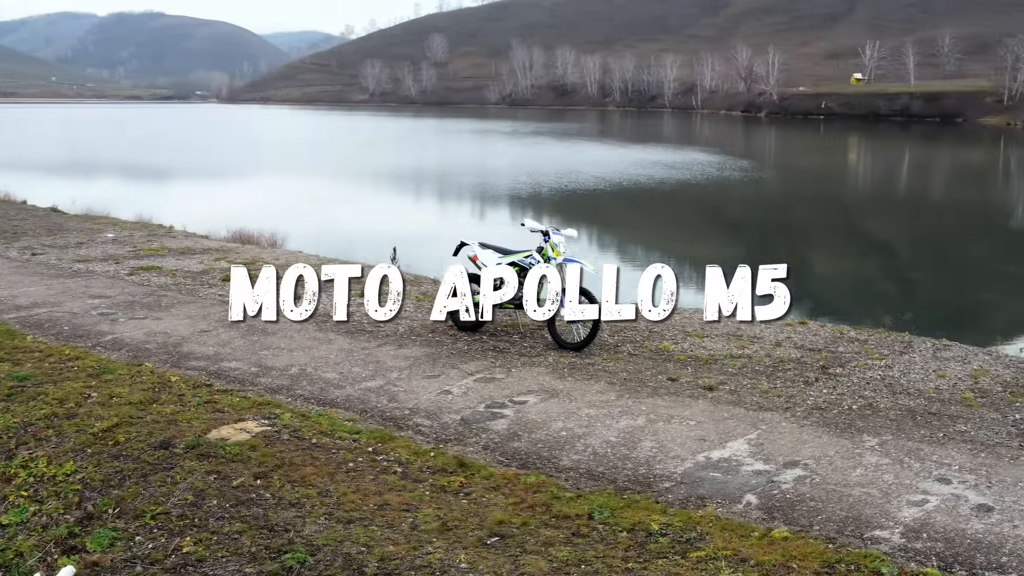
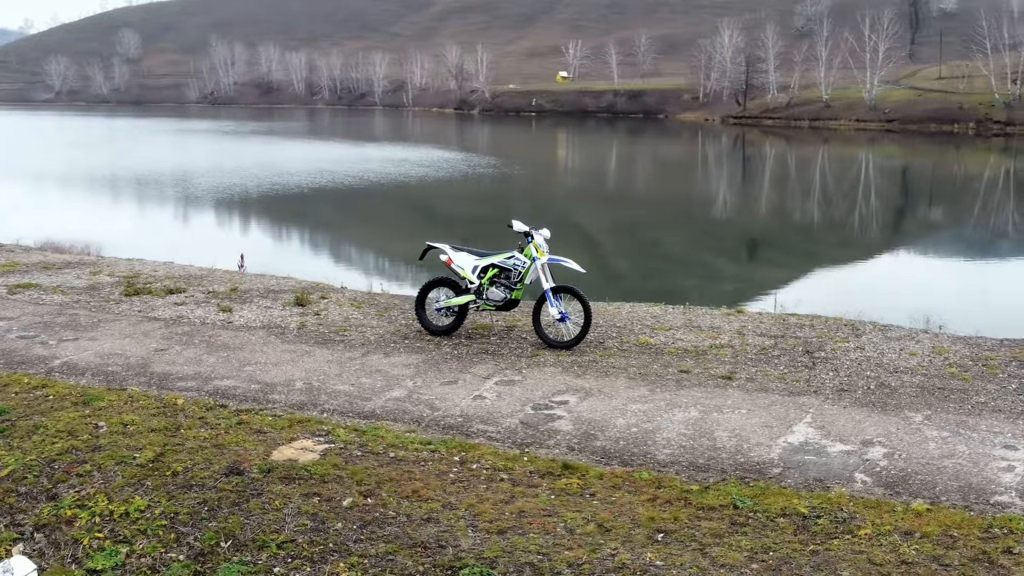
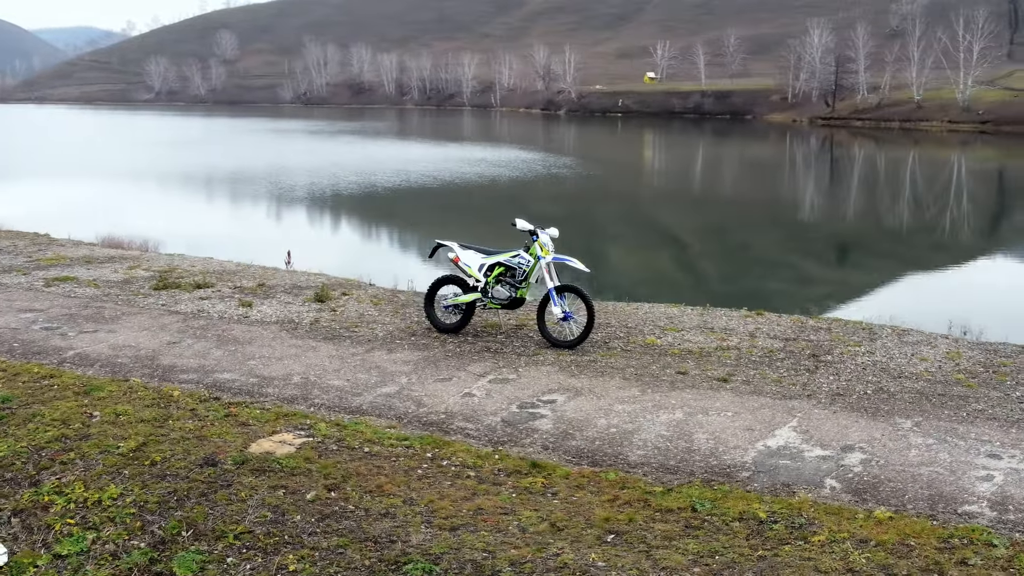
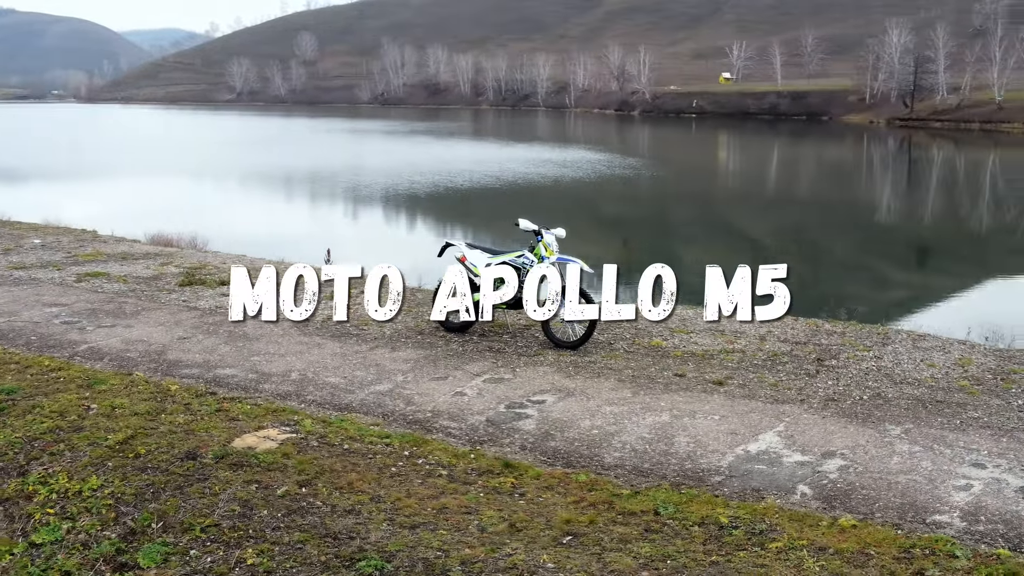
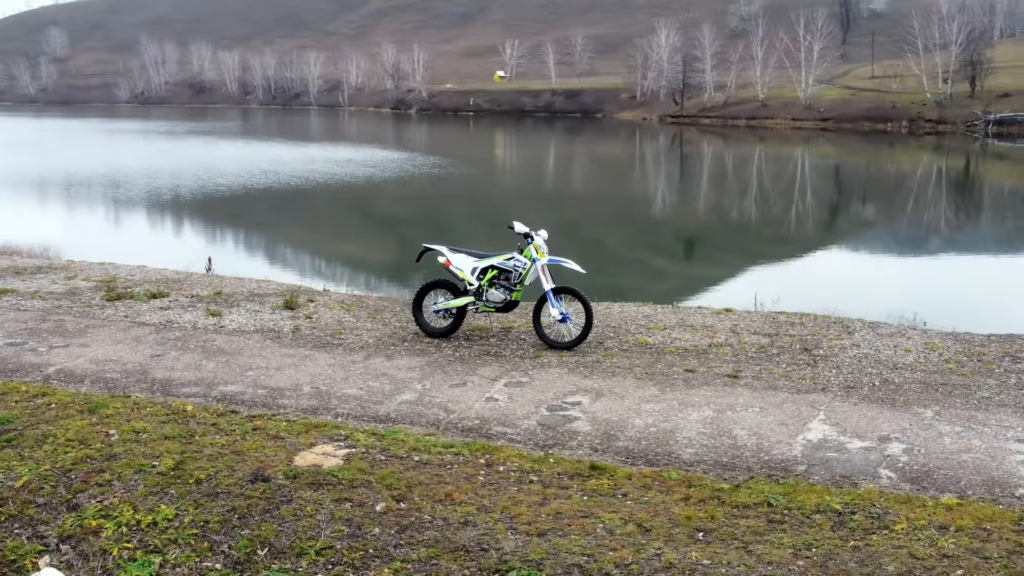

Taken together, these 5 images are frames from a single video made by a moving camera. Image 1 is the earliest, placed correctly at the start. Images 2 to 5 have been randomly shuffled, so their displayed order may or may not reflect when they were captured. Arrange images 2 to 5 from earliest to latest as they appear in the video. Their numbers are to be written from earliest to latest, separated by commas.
4, 3, 2, 5
